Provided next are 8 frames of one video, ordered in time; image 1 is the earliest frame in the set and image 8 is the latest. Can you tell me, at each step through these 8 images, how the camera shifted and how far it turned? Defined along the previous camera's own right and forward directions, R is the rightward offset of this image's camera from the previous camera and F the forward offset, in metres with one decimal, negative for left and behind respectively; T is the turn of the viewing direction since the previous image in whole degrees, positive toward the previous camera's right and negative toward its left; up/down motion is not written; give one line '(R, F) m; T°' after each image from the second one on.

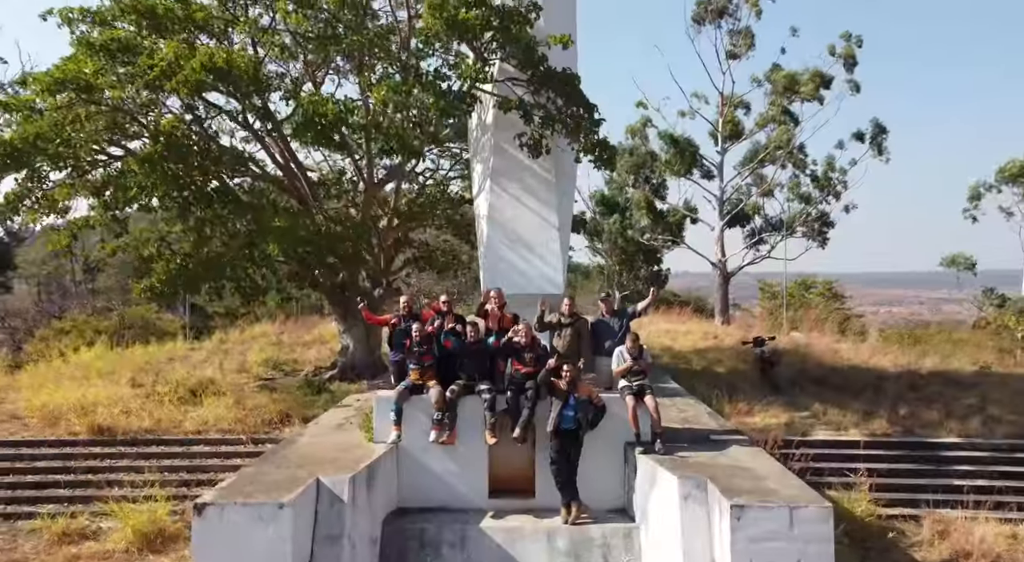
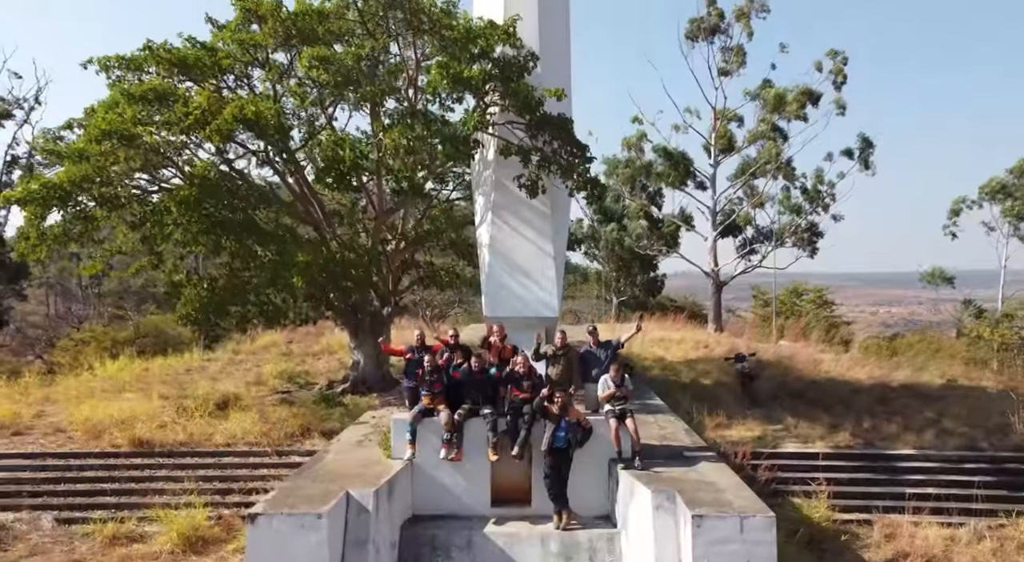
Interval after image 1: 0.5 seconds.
(0.0, -0.7) m; 0°
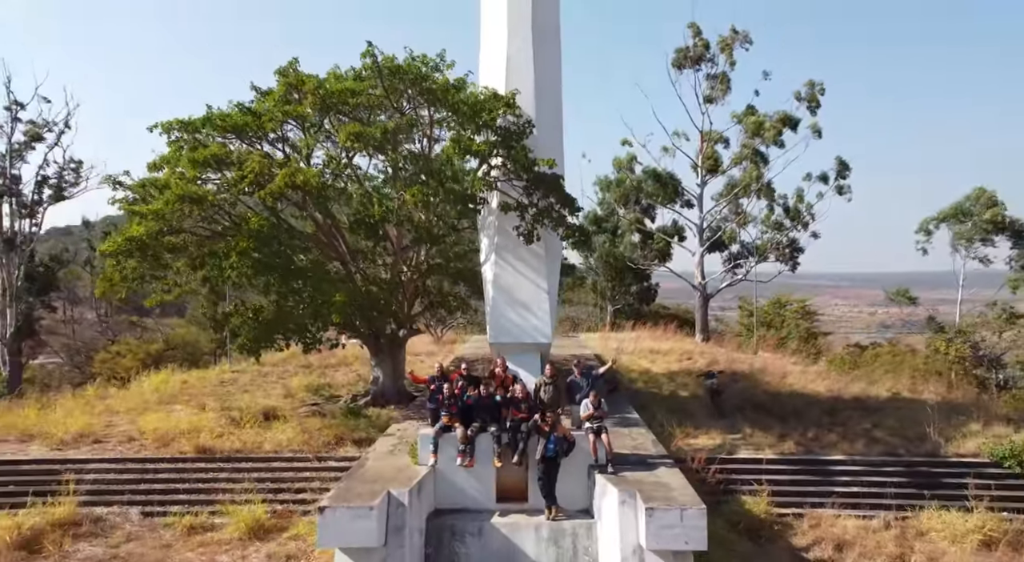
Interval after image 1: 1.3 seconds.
(0.0, -1.5) m; 0°
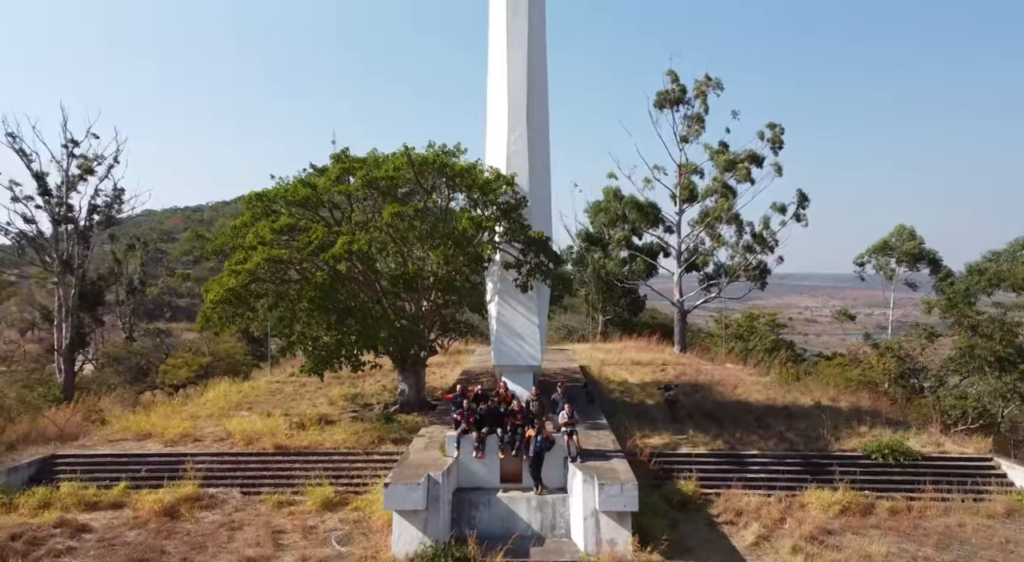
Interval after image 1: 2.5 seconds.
(0.0, -3.1) m; 0°
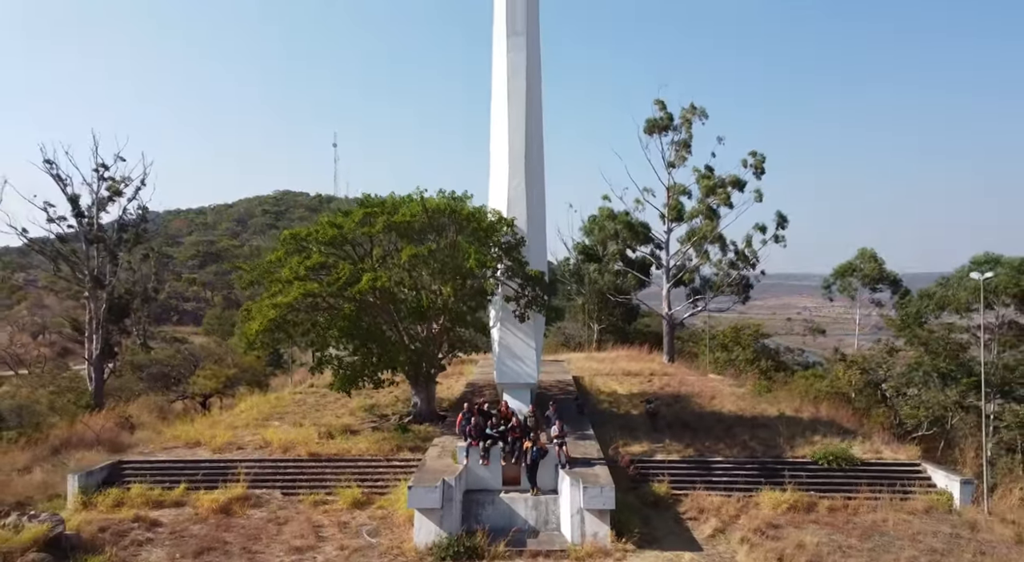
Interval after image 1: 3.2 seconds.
(0.0, -2.0) m; 0°
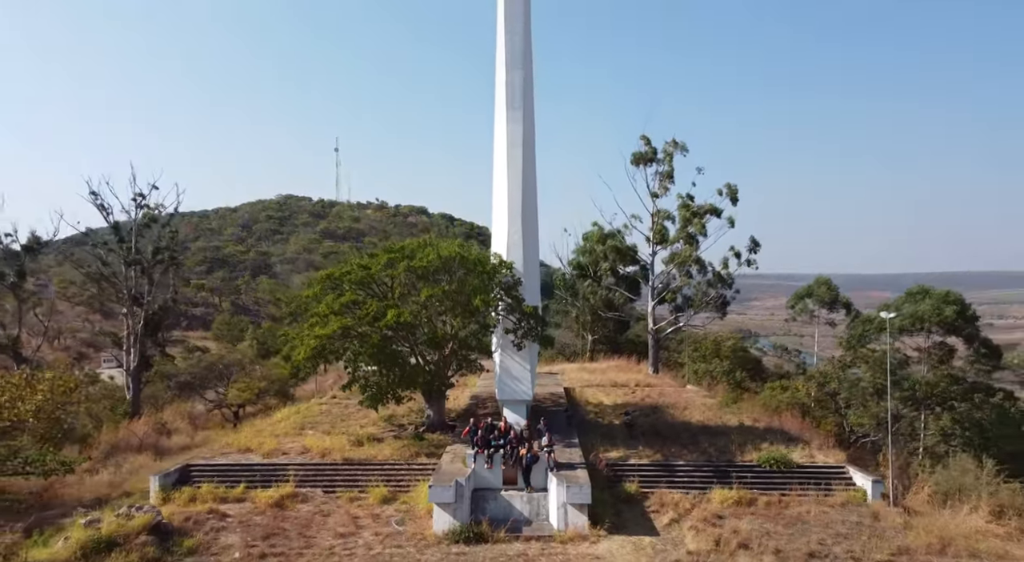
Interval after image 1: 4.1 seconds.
(0.0, -3.0) m; 0°
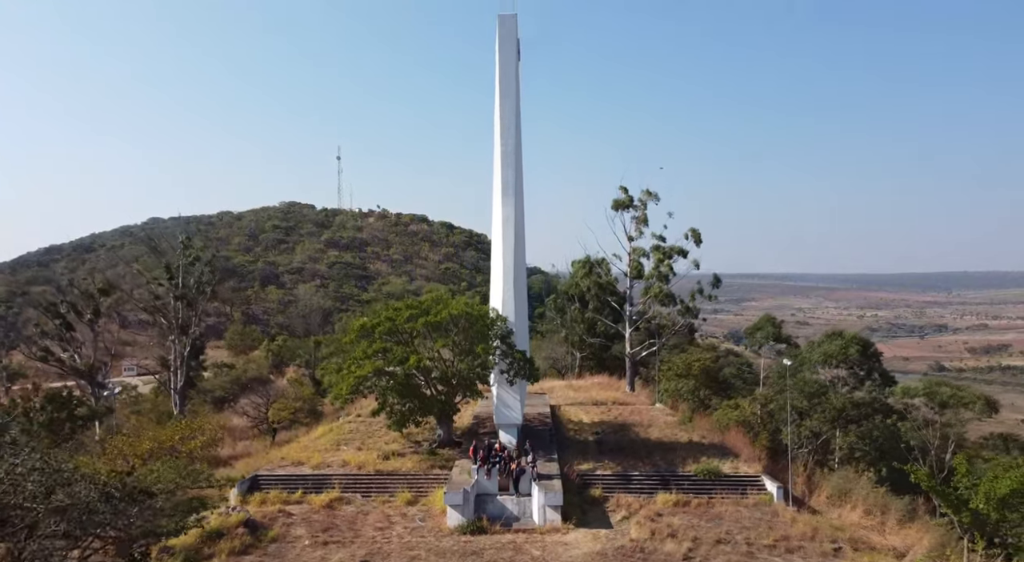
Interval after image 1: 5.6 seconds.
(+0.2, -5.0) m; 0°
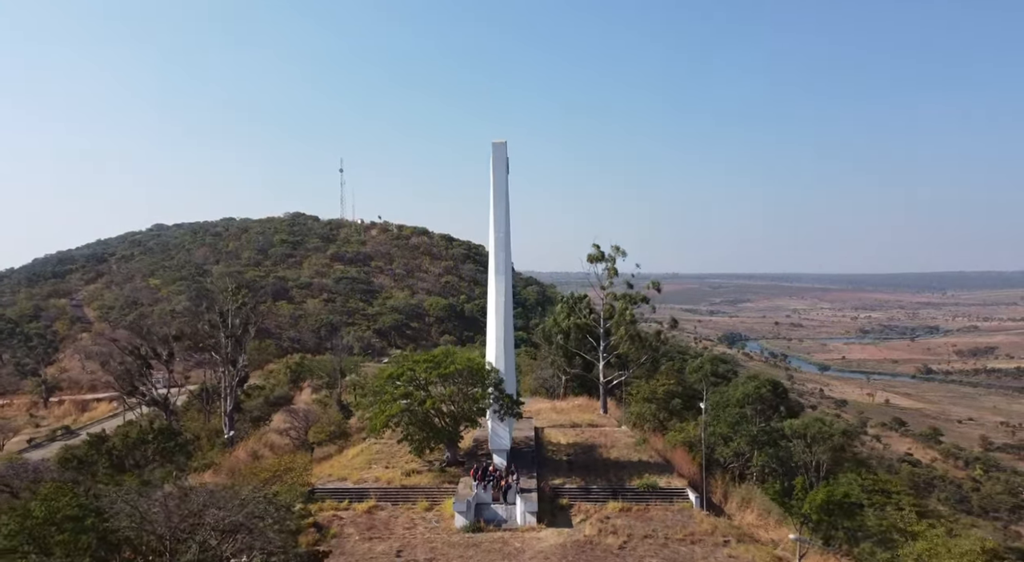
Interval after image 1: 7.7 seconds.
(+0.3, -7.6) m; 0°
